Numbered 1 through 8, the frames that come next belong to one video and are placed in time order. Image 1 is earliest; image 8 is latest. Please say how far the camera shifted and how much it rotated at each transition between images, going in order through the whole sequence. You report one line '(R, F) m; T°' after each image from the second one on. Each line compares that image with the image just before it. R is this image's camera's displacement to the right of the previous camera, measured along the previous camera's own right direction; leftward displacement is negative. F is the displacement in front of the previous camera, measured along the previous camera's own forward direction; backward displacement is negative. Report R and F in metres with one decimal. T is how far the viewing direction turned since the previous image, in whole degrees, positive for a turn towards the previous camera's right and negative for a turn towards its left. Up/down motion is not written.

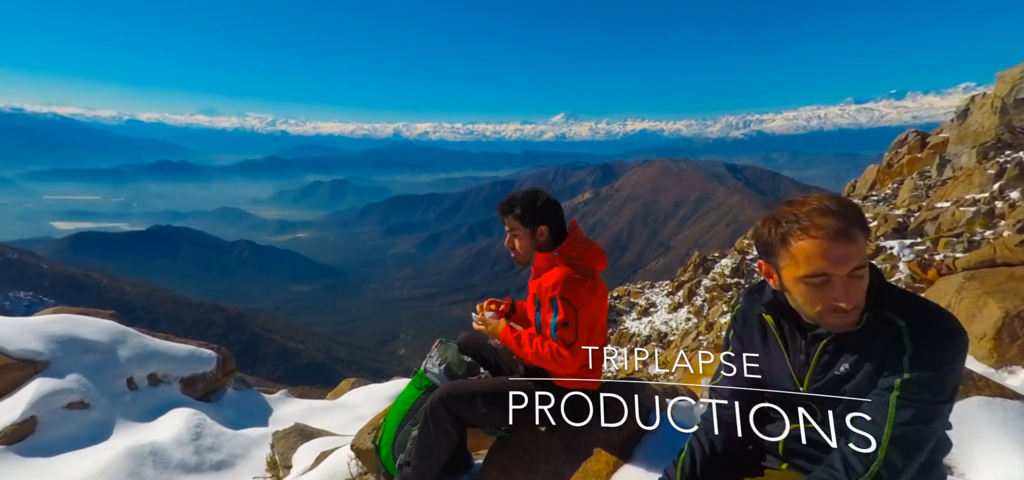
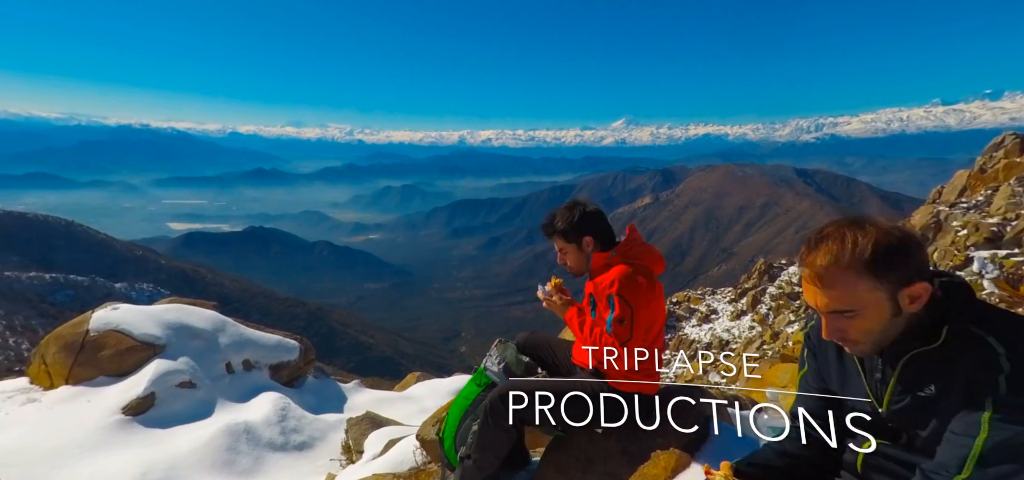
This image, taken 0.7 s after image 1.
(-0.1, -0.6) m; -7°
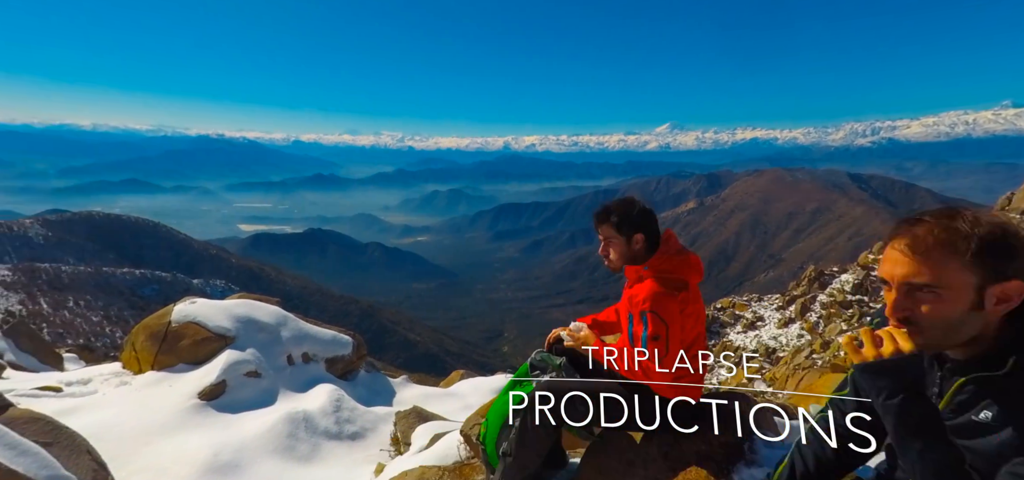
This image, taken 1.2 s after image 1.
(-0.1, -0.5) m; -5°
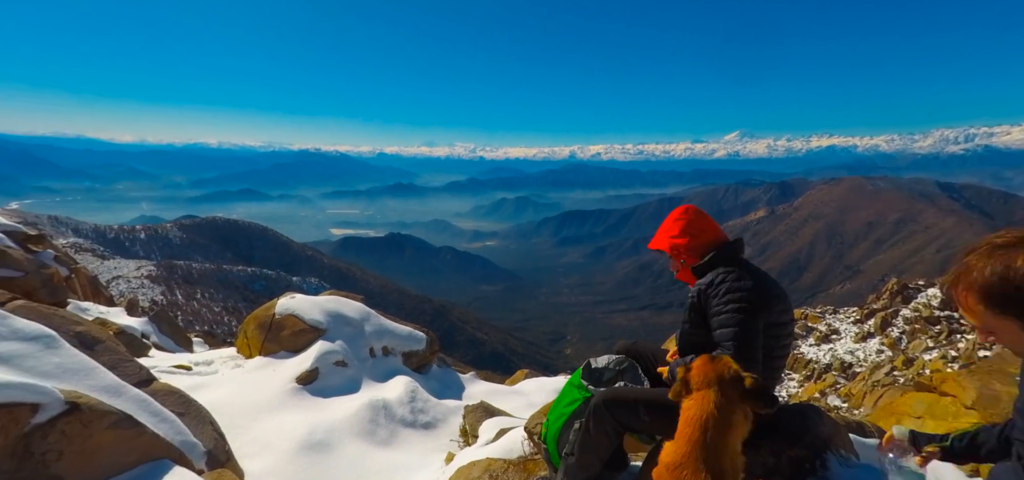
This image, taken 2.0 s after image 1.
(-0.2, -1.0) m; -7°
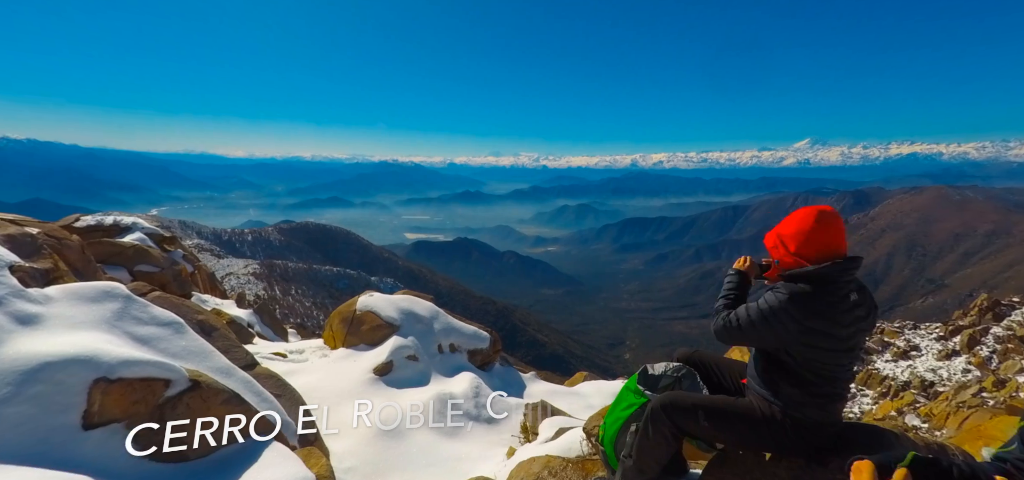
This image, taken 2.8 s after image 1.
(-0.1, -0.9) m; -7°
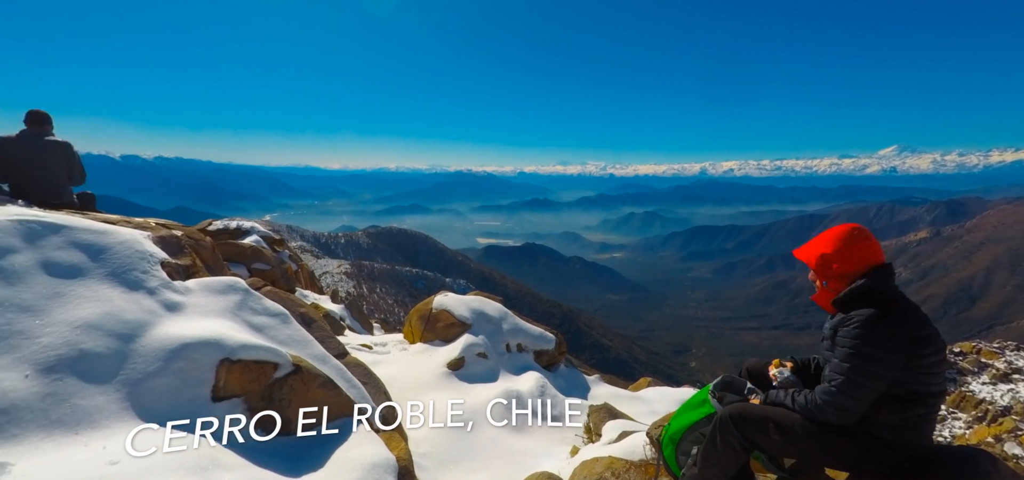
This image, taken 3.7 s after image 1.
(-0.1, -1.0) m; -8°
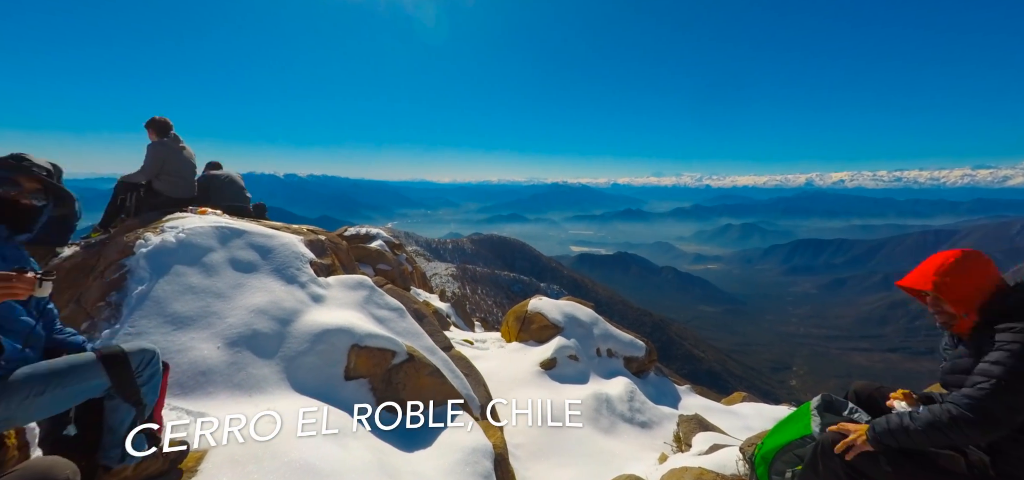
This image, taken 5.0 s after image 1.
(+0.1, -1.3) m; -11°
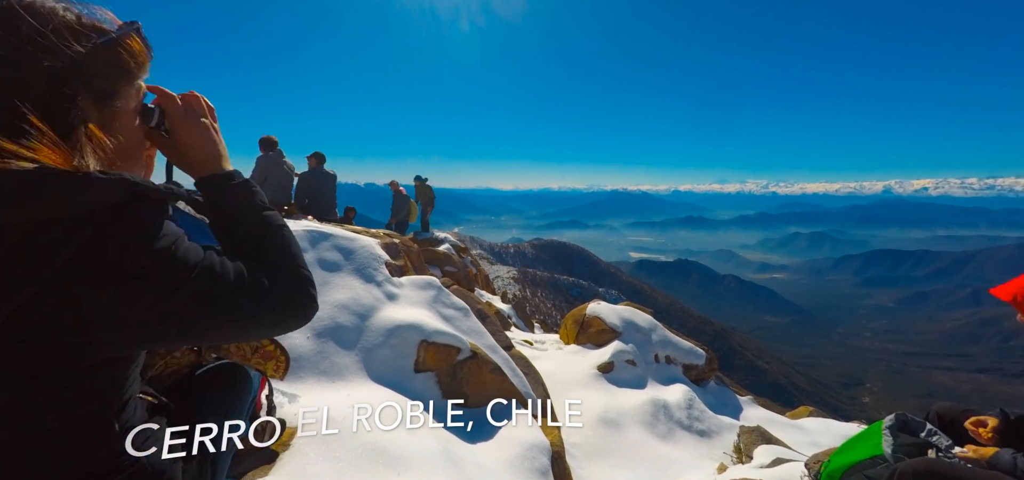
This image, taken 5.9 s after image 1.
(+0.1, -0.9) m; -7°
